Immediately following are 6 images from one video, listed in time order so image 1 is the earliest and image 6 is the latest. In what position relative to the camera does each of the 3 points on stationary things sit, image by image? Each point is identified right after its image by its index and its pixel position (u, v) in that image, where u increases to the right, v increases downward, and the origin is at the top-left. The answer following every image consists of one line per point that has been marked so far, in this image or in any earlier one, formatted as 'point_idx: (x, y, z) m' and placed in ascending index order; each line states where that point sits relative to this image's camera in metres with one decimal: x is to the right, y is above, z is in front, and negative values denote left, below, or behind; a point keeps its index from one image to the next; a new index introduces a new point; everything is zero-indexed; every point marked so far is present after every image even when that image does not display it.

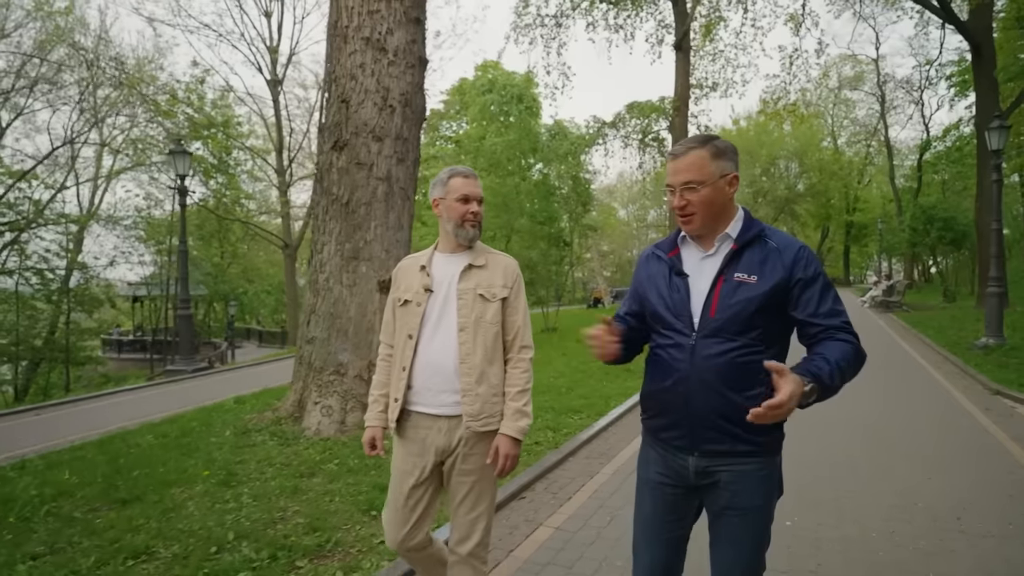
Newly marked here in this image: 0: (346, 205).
0: (-1.7, +0.9, +7.8) m
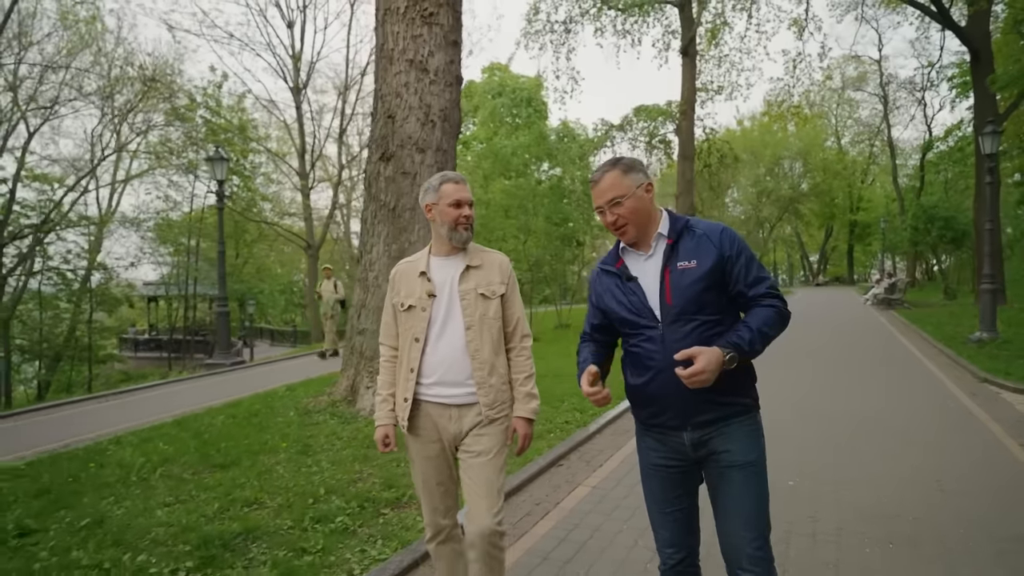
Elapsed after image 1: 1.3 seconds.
0: (-1.4, +0.9, +8.7) m
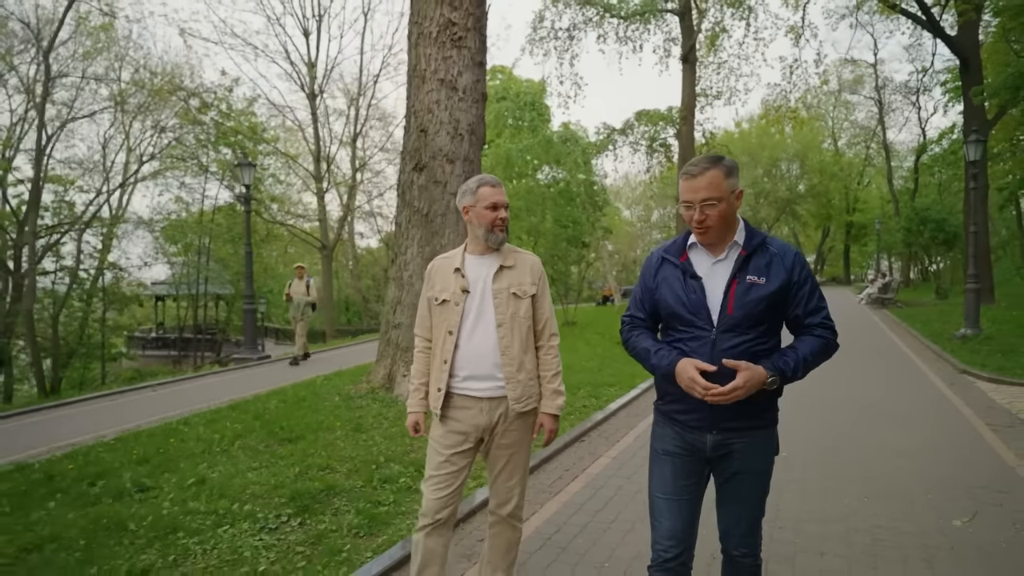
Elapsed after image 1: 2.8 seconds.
0: (-1.1, +0.9, +9.6) m
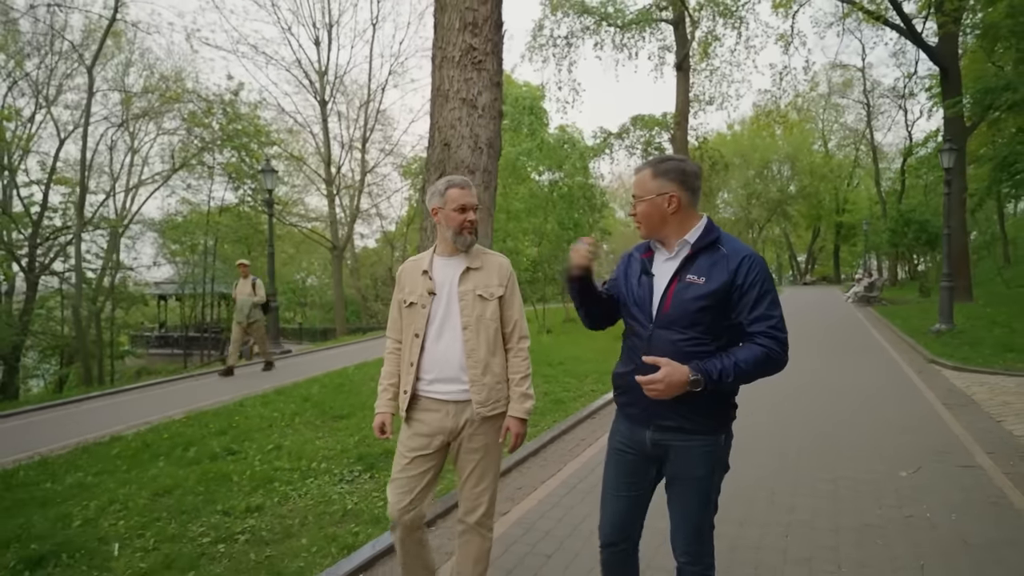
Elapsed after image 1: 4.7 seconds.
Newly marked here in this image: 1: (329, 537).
0: (-0.9, +0.9, +10.7) m
1: (-1.1, -1.5, +4.7) m
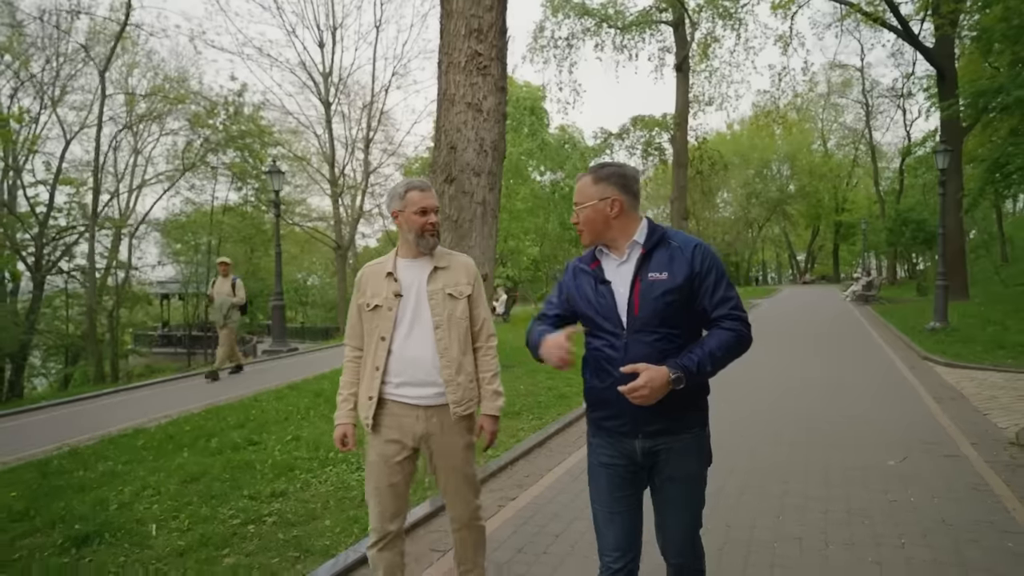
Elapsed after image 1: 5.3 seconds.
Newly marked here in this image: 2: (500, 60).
0: (-0.8, +1.0, +11.0) m
1: (-1.1, -1.5, +5.0) m
2: (-0.1, +2.9, +9.6) m
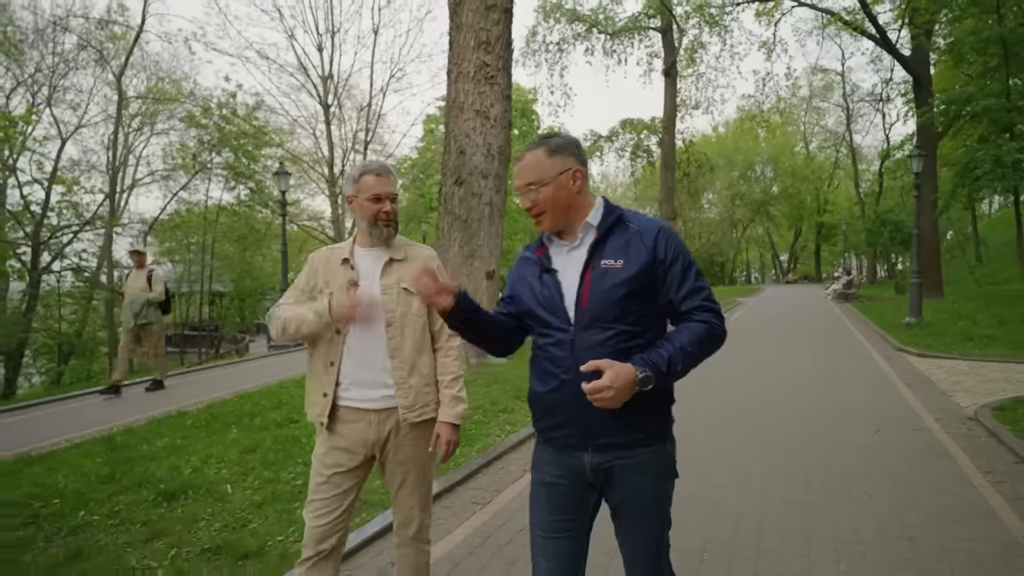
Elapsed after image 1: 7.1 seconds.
0: (-0.8, +1.0, +11.7) m
1: (-0.9, -1.5, +5.7) m
2: (0.0, +3.0, +10.4) m
